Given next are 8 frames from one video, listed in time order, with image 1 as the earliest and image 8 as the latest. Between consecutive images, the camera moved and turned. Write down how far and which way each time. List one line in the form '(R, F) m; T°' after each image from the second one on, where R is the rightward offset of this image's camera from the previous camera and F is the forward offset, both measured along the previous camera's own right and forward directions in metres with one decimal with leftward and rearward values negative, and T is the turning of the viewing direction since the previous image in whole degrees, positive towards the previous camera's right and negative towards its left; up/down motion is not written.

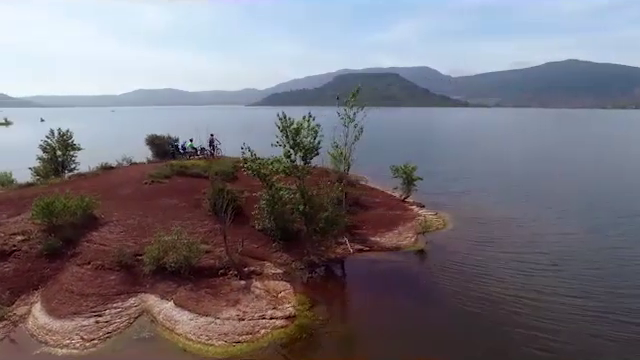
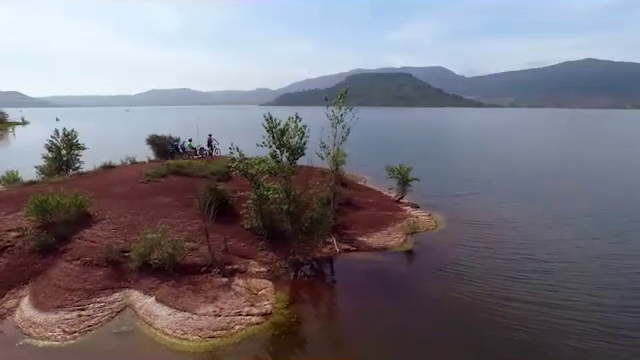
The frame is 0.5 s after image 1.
(+1.3, -0.3) m; -2°
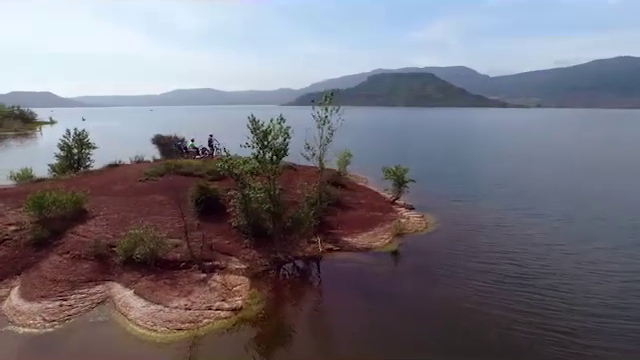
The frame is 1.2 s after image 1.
(+2.0, -0.4) m; -3°
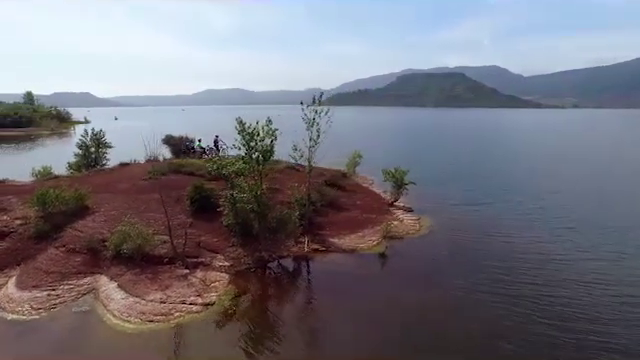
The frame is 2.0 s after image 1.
(+2.3, -0.3) m; -4°
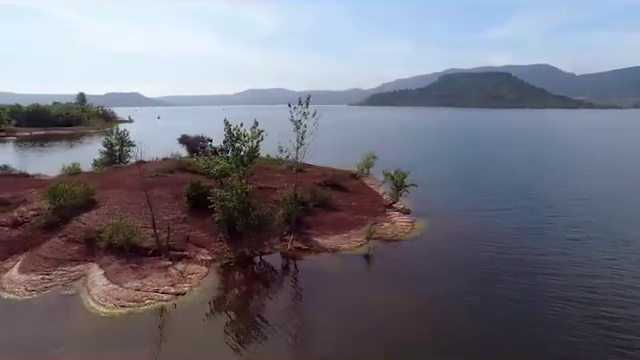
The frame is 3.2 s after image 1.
(+3.1, -0.6) m; -6°
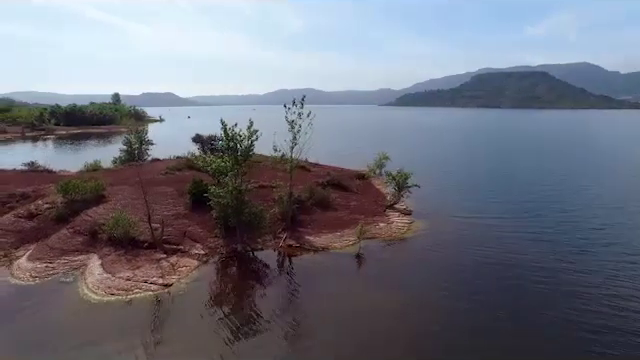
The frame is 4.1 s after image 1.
(+2.1, -0.4) m; -4°
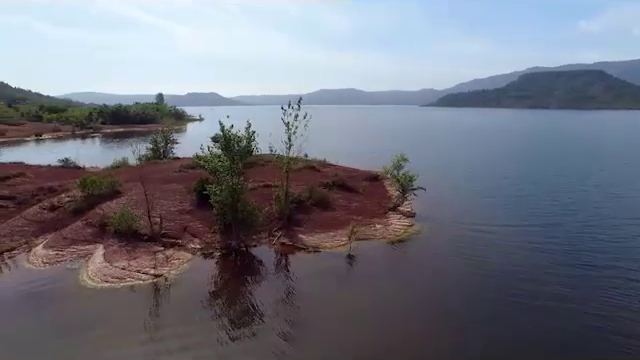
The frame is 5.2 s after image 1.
(+2.8, -0.5) m; -6°
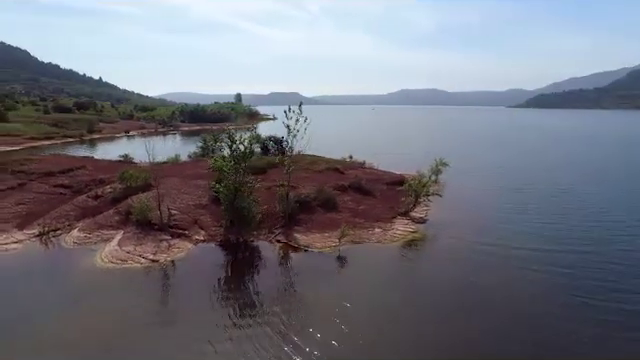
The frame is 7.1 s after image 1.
(+5.2, -0.4) m; -11°
